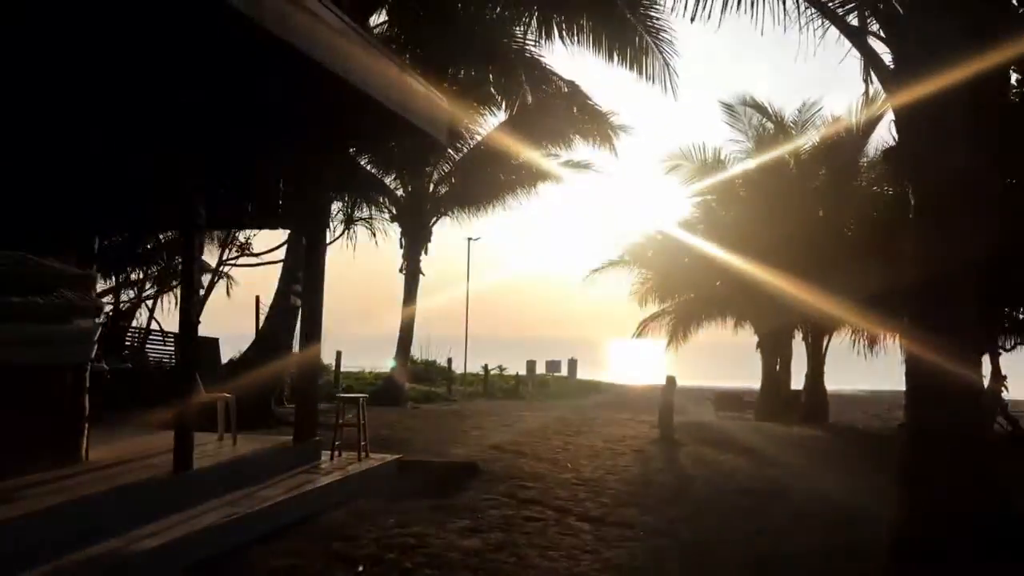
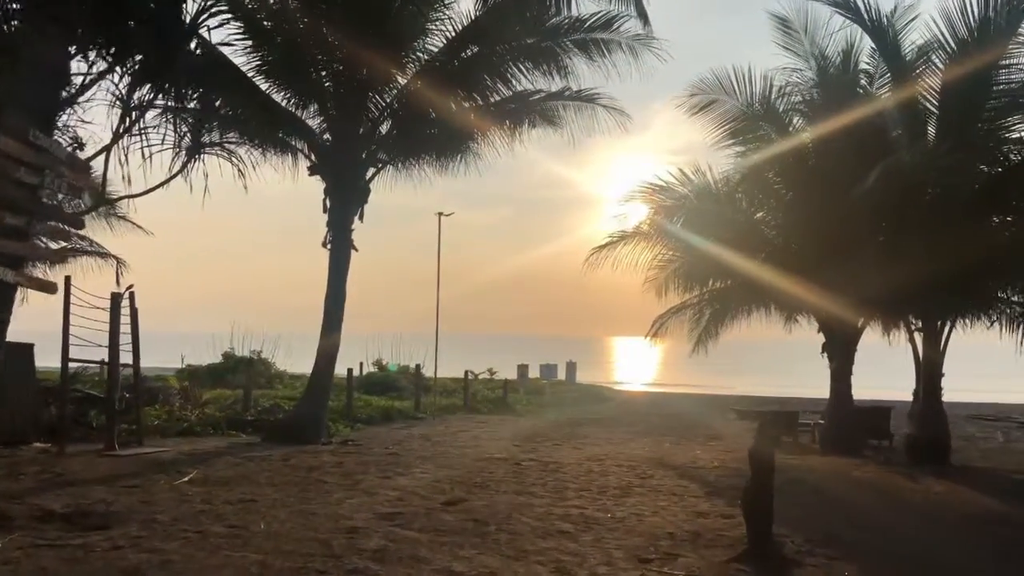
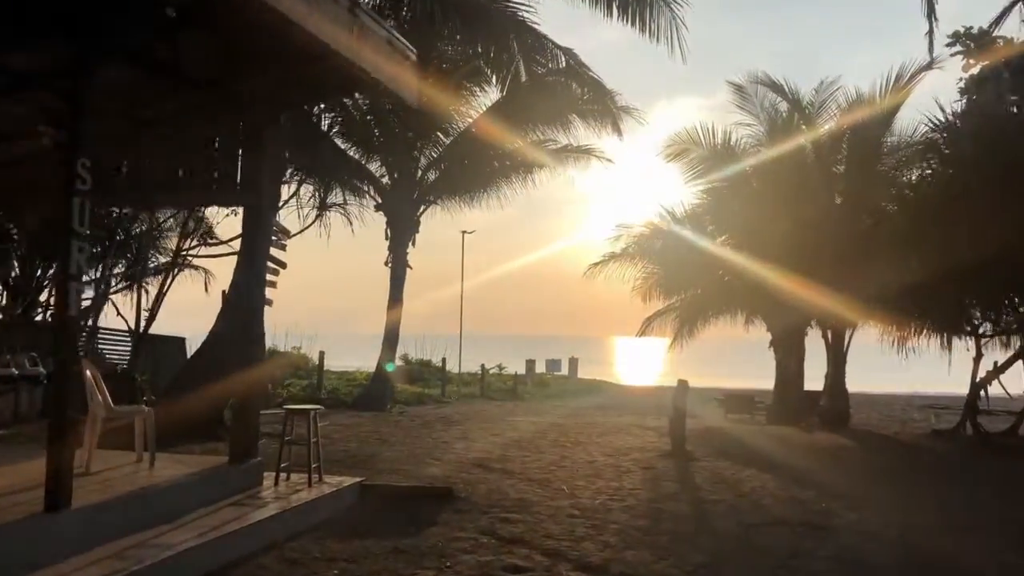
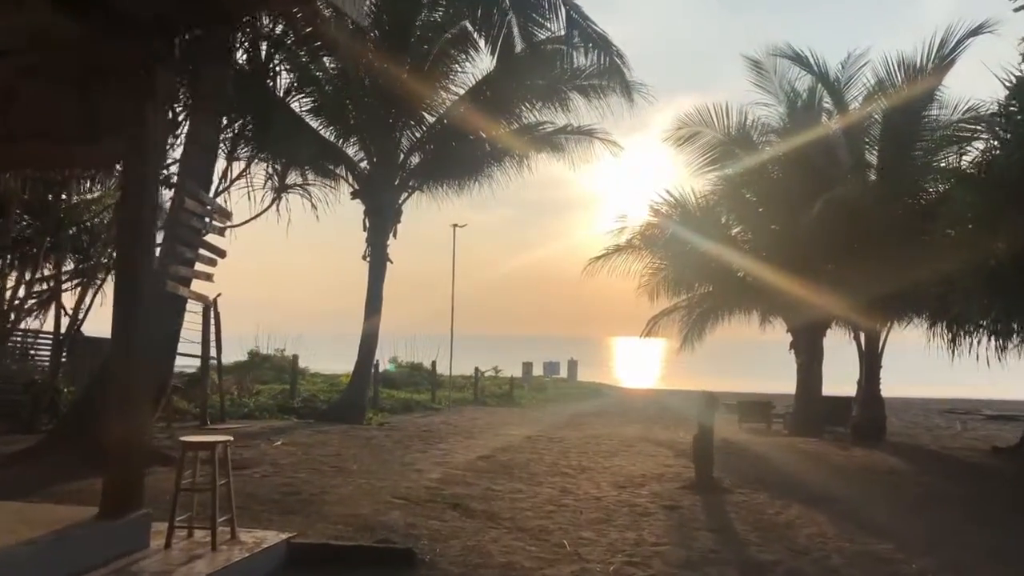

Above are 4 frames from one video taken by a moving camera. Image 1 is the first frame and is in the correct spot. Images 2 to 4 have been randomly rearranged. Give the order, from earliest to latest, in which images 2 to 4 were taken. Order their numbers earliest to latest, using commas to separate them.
3, 4, 2
